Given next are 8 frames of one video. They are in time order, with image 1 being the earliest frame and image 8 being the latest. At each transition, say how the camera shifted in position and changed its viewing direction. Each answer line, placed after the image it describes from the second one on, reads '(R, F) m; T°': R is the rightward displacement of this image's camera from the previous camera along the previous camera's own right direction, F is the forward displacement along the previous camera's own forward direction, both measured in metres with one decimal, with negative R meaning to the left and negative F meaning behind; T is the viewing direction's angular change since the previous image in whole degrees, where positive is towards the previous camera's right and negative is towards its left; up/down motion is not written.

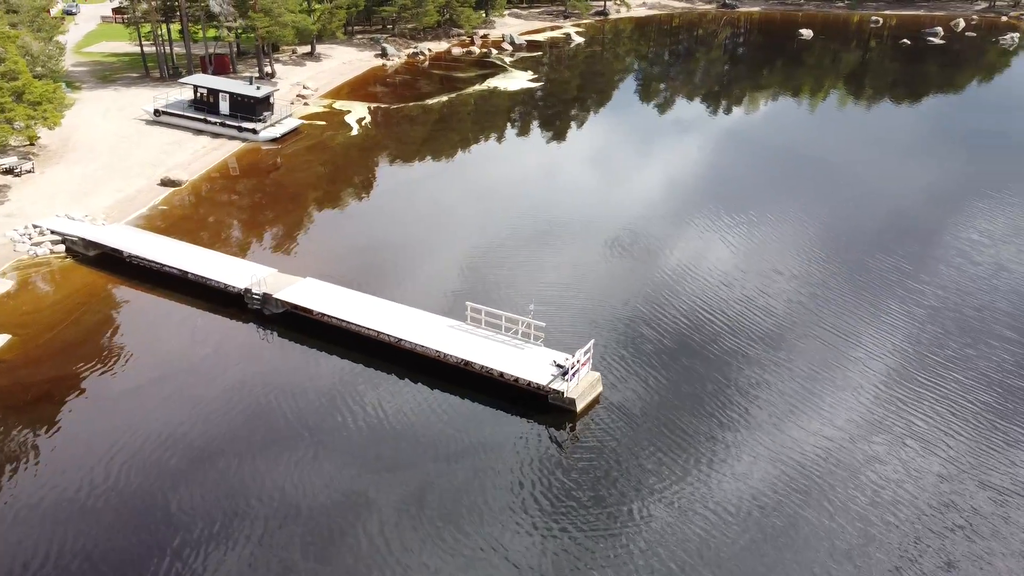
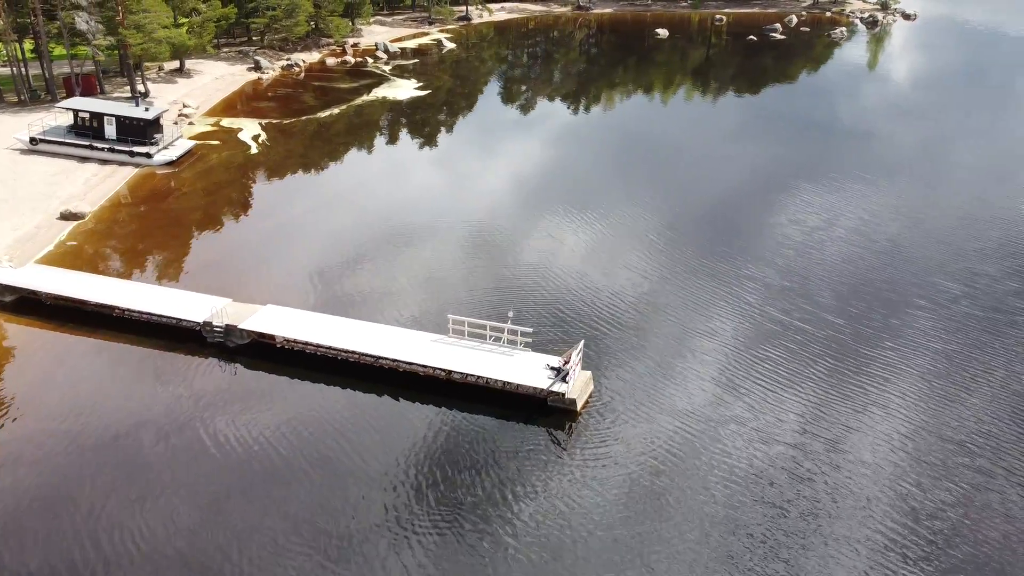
(-2.3, -0.2) m; +10°
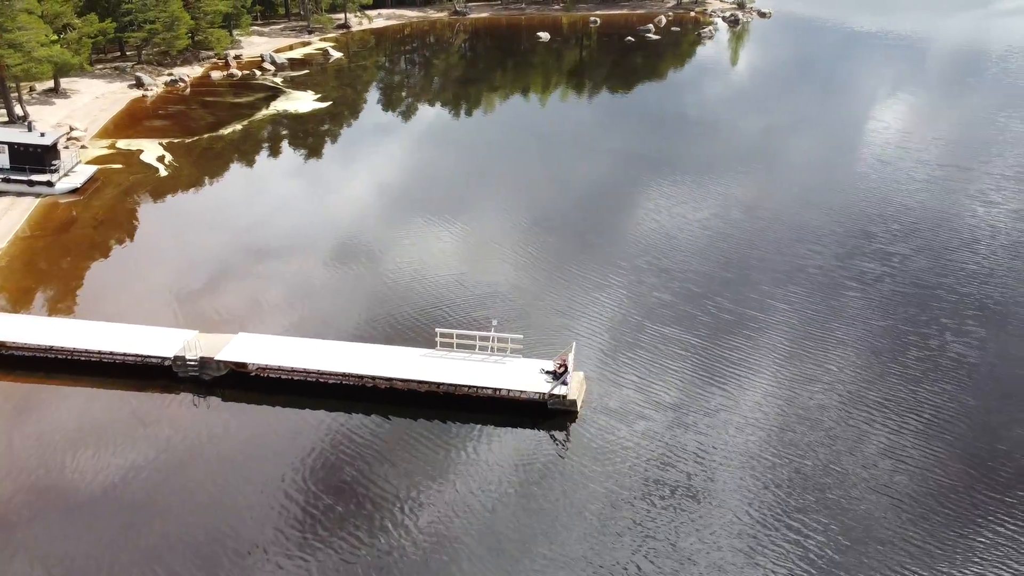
(-2.1, -0.2) m; +9°
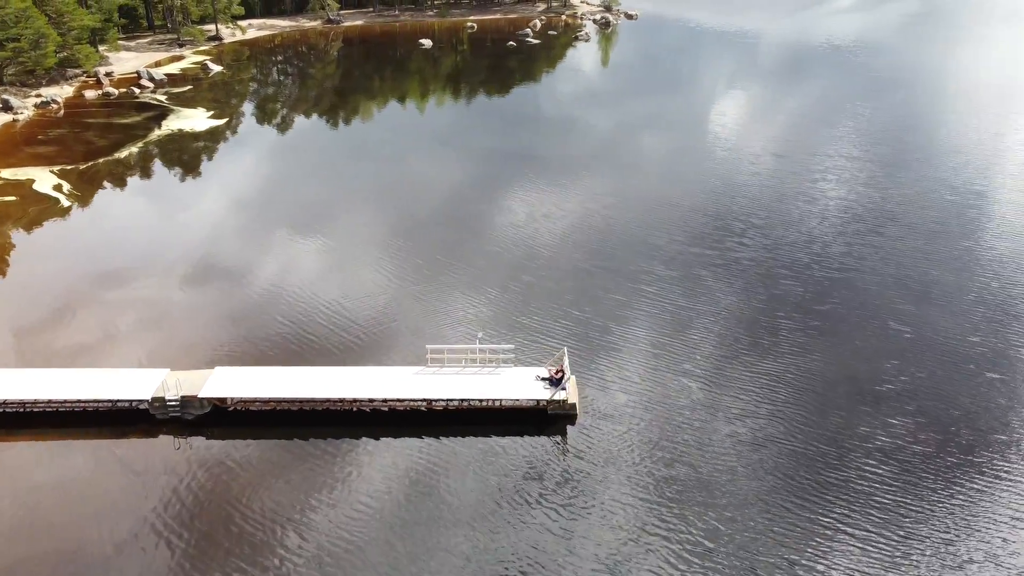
(-2.2, -0.1) m; +9°
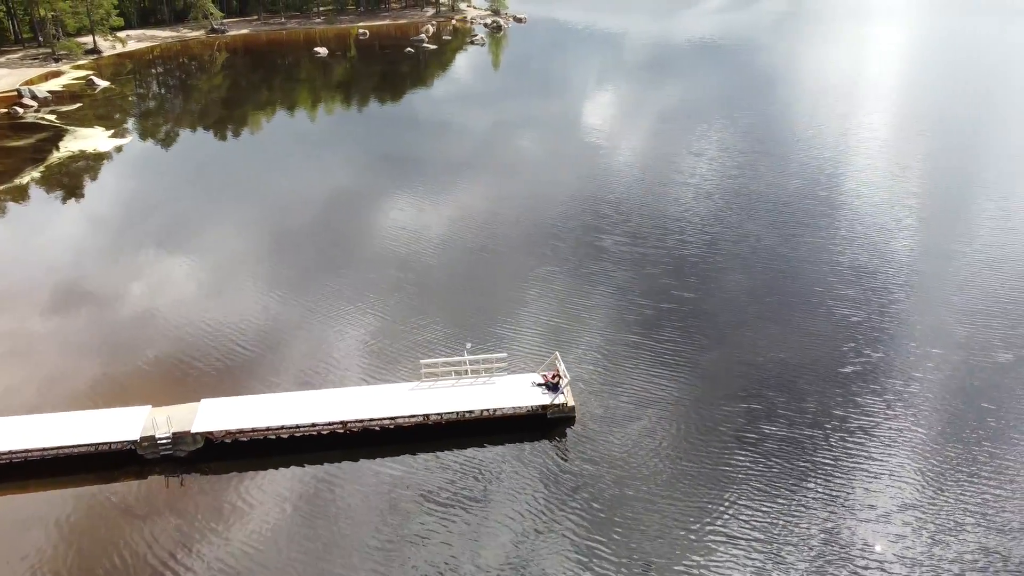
(-2.0, -0.1) m; +8°
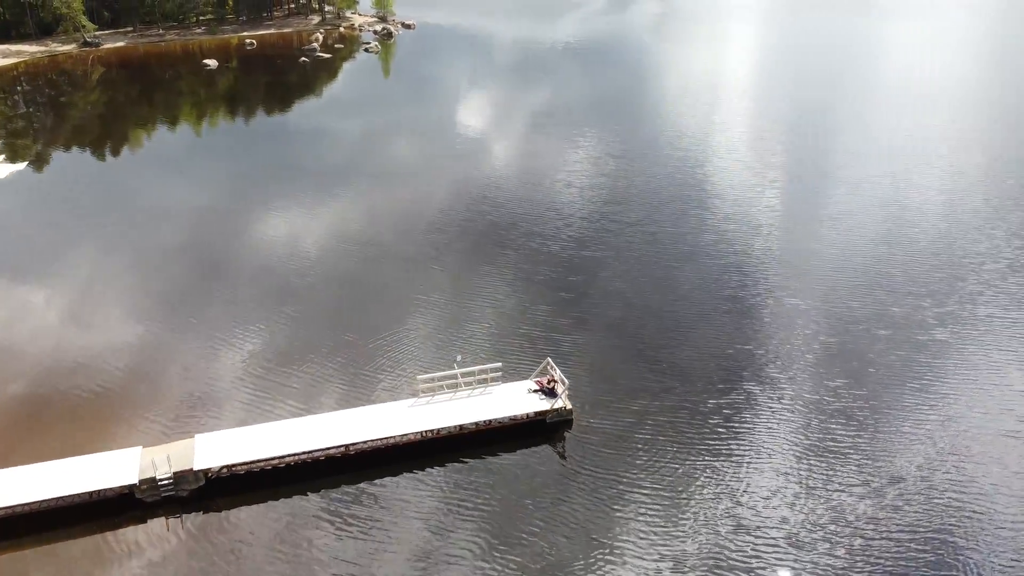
(-2.1, -0.1) m; +8°
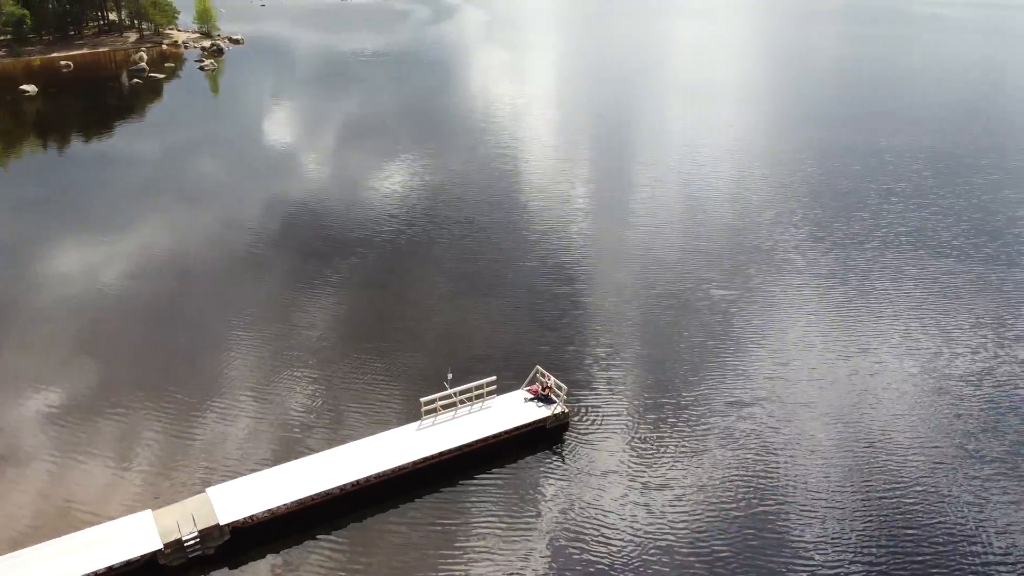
(-3.2, -0.2) m; +12°
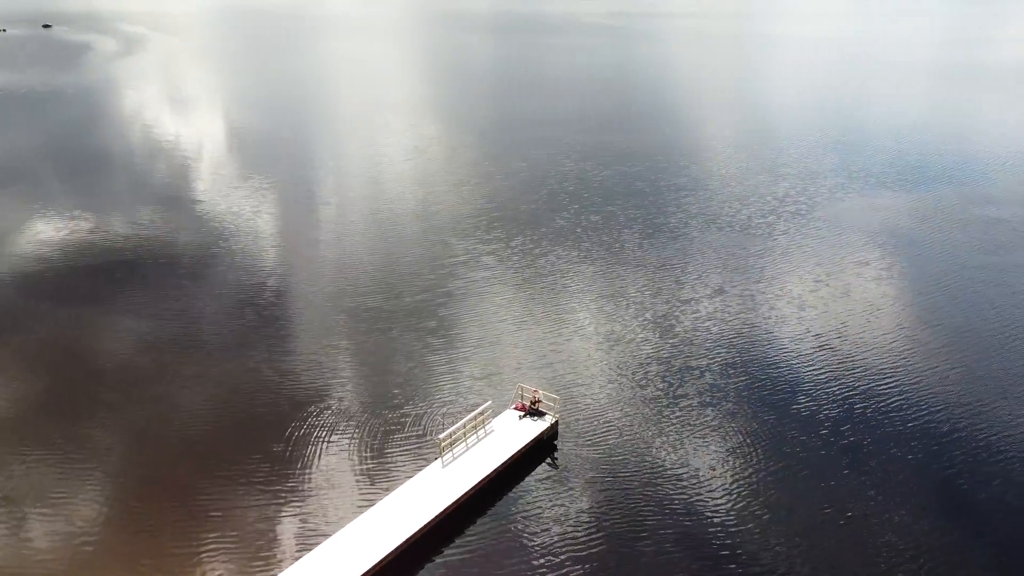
(-5.9, 0.0) m; +20°
